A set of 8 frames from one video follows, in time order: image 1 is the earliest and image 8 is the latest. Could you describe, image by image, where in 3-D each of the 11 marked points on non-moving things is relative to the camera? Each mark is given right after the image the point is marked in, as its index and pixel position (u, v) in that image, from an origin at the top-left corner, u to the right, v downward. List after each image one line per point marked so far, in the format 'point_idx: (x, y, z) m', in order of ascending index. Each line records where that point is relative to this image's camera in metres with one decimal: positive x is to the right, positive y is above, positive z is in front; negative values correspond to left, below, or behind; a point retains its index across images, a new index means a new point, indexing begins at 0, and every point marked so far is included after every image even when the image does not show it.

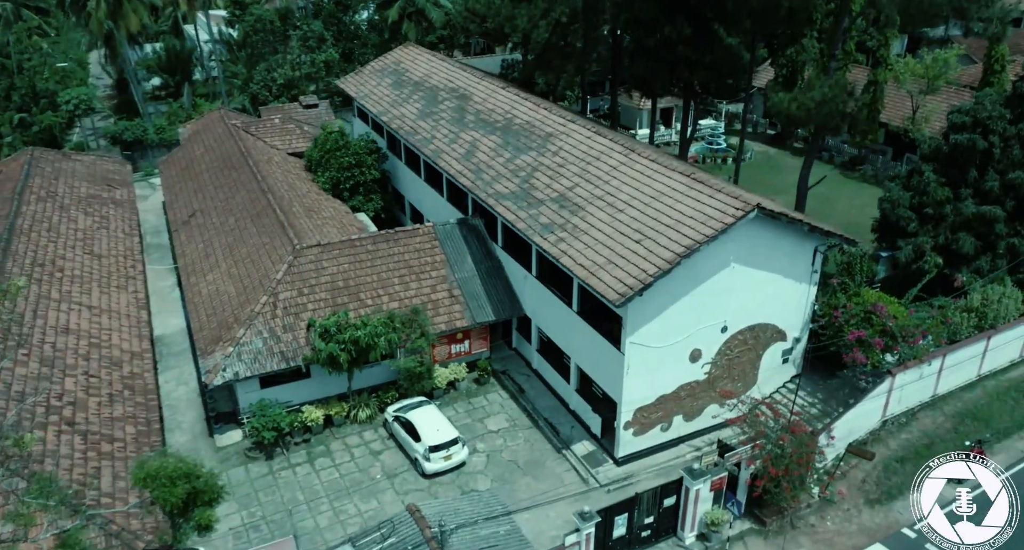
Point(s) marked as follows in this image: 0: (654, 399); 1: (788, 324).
0: (+3.4, -2.9, +17.3) m
1: (+7.0, -1.2, +18.3) m
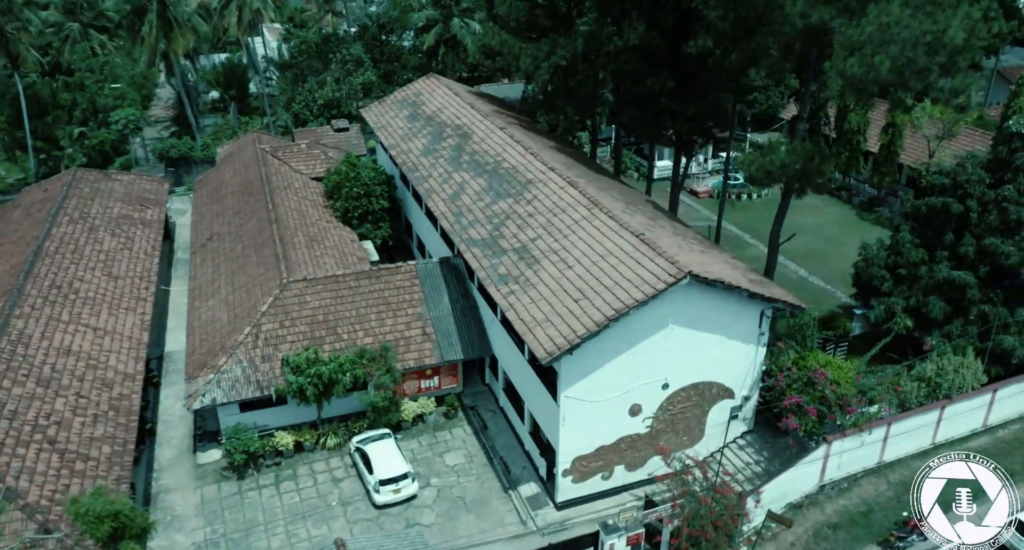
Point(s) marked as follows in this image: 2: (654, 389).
0: (+2.0, -4.3, +18.0) m
1: (+5.8, -2.7, +18.8) m
2: (+3.5, -2.8, +17.9) m
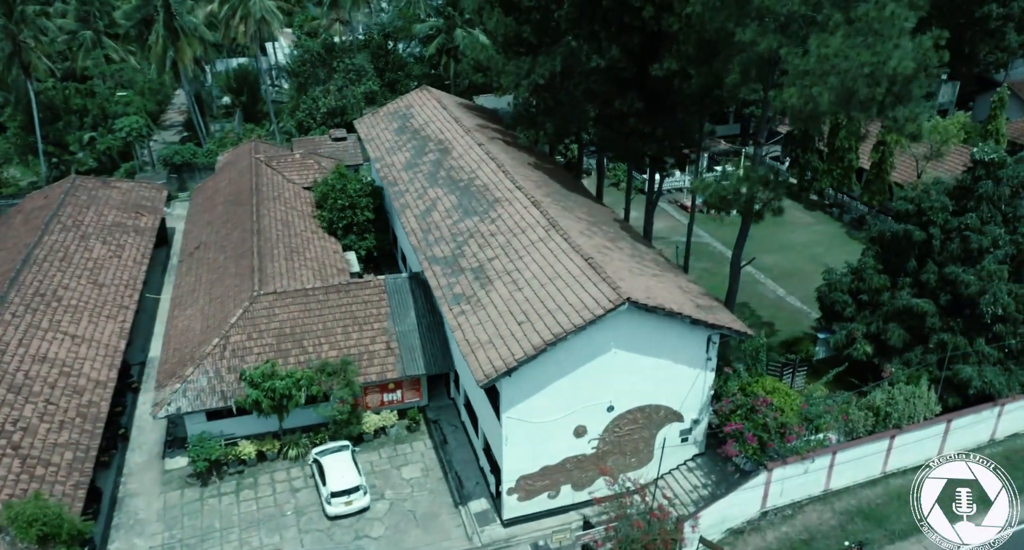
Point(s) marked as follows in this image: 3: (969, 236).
0: (+0.6, -4.8, +18.3) m
1: (+4.5, -3.4, +18.9) m
2: (+2.2, -3.4, +18.1) m
3: (+12.4, +1.1, +19.8) m
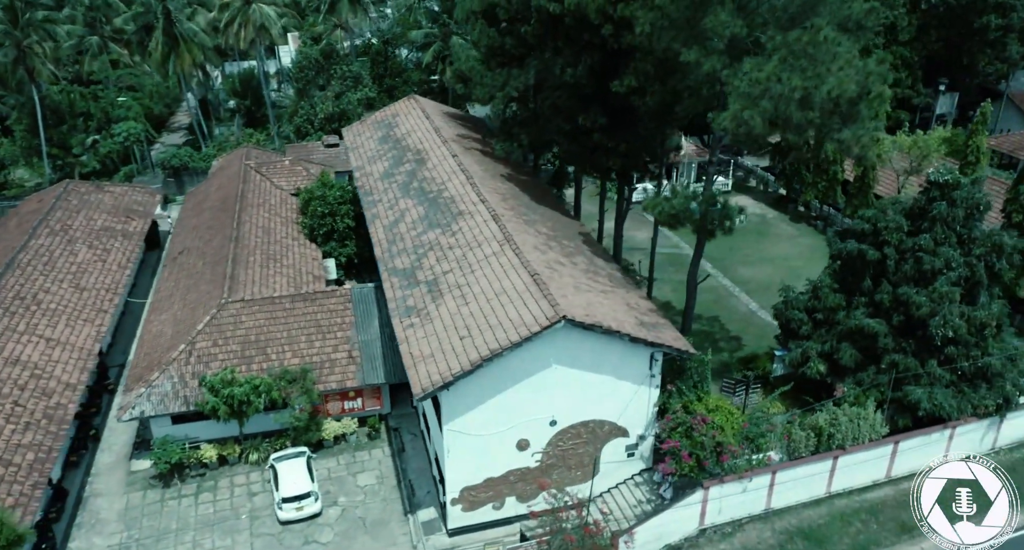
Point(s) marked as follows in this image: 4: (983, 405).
0: (-0.8, -5.2, +18.7) m
1: (+3.1, -3.8, +19.1) m
2: (+0.7, -3.8, +18.4) m
3: (+11.0, +0.5, +19.8) m
4: (+12.7, -3.5, +19.8) m
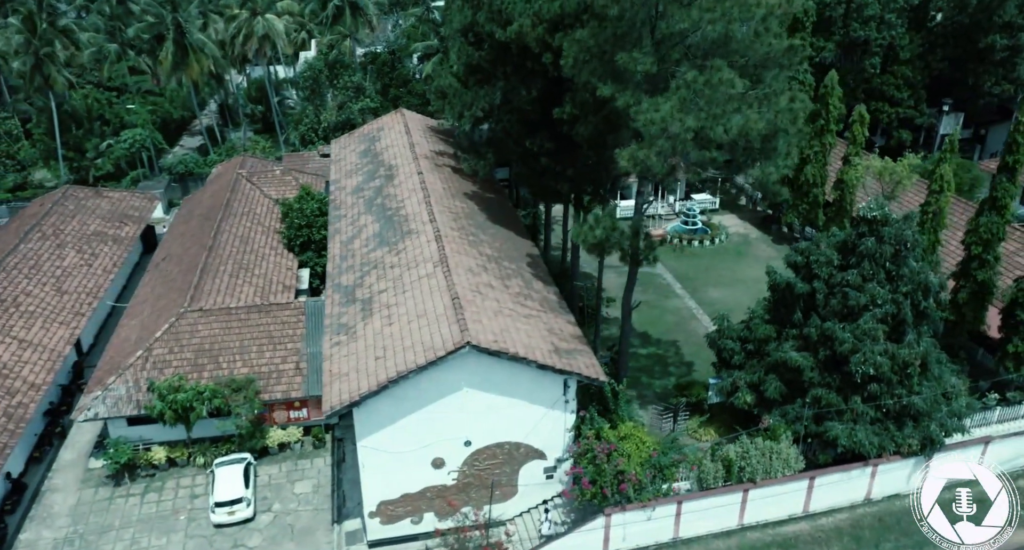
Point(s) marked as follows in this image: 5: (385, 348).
0: (-3.0, -5.8, +19.4) m
1: (+0.9, -4.5, +19.6) m
2: (-1.5, -4.4, +19.0) m
3: (+9.0, -0.5, +19.7) m
4: (+10.5, -4.5, +19.6) m
5: (-3.2, -1.9, +18.8) m
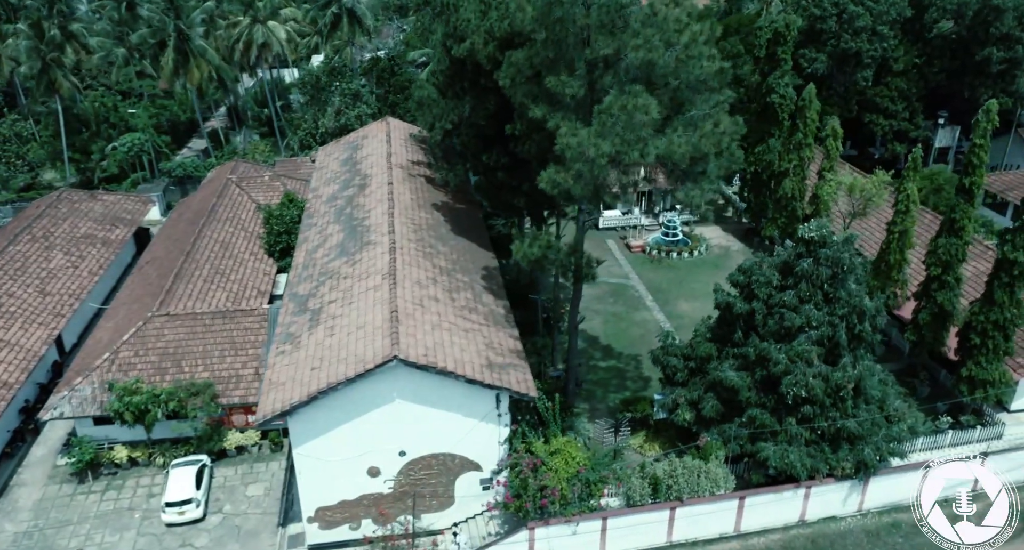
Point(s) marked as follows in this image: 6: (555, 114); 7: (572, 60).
0: (-4.8, -6.2, +19.9) m
1: (-0.9, -4.9, +20.0) m
2: (-3.3, -4.8, +19.5) m
3: (+7.3, -1.0, +19.8) m
4: (+8.8, -5.1, +19.6) m
5: (-5.0, -2.2, +19.3) m
6: (+1.1, +4.0, +18.1) m
7: (+1.4, +5.2, +17.8) m
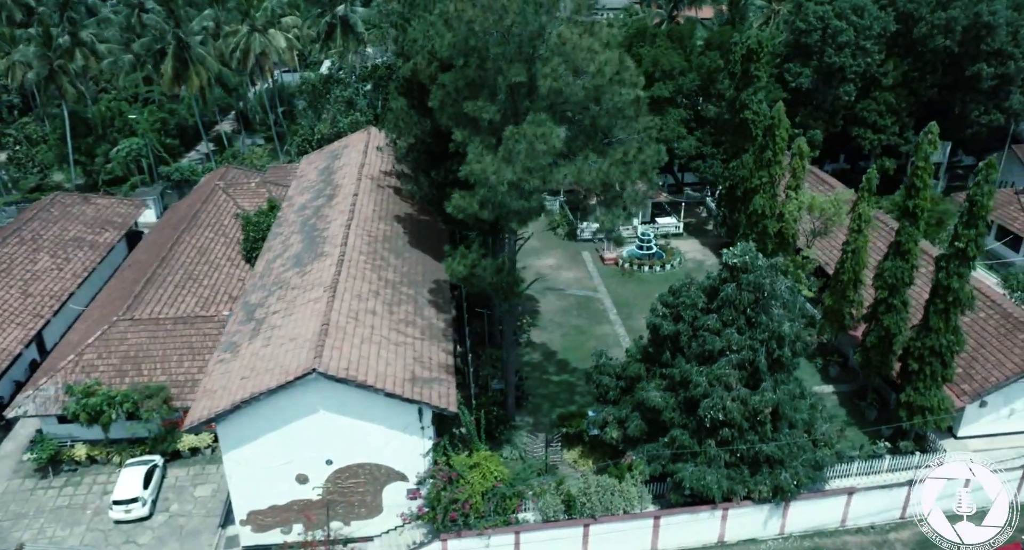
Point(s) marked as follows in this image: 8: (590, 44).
0: (-7.0, -6.5, +20.7) m
1: (-3.0, -5.4, +20.5) m
2: (-5.4, -5.2, +20.2) m
3: (+5.3, -1.7, +20.0) m
4: (+6.6, -5.8, +19.7) m
5: (-7.1, -2.6, +20.1) m
6: (-1.0, +3.5, +18.6) m
7: (-0.6, +4.7, +18.3) m
8: (+1.9, +5.5, +17.5) m
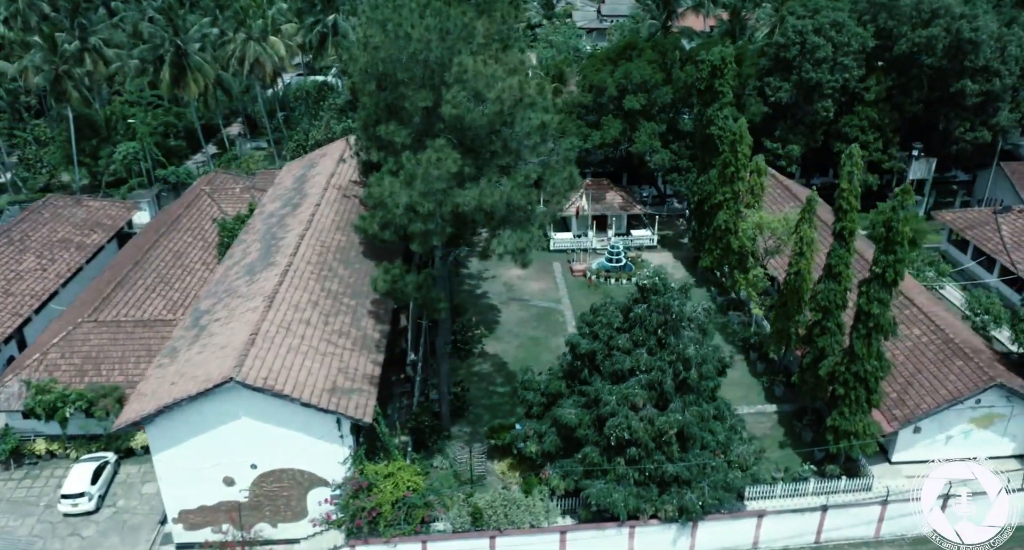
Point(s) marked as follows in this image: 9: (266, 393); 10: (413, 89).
0: (-9.4, -6.8, +21.6) m
1: (-5.4, -5.8, +21.3) m
2: (-7.8, -5.5, +21.1) m
3: (+2.9, -2.3, +20.3) m
4: (+4.1, -6.4, +20.0) m
5: (-9.4, -2.9, +21.1) m
6: (-3.2, +3.0, +19.2) m
7: (-2.8, +4.3, +18.9) m
8: (-0.4, +5.0, +18.1) m
9: (-6.6, -3.2, +19.7) m
10: (-2.4, +4.7, +18.3) m
